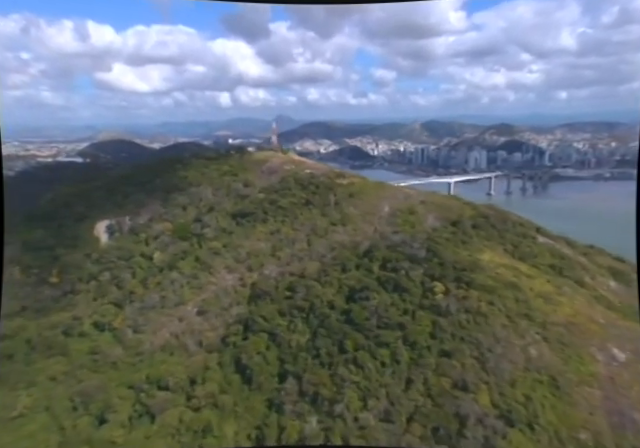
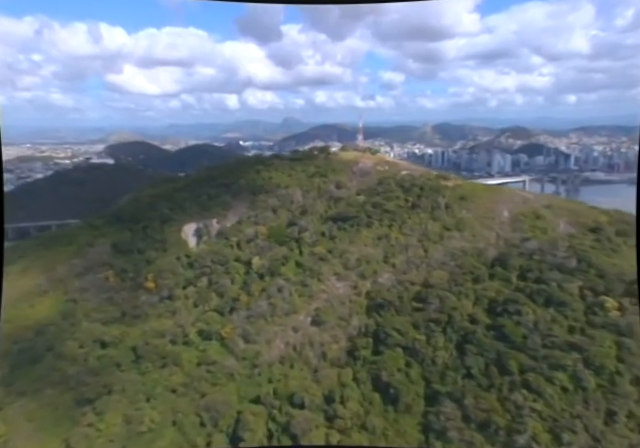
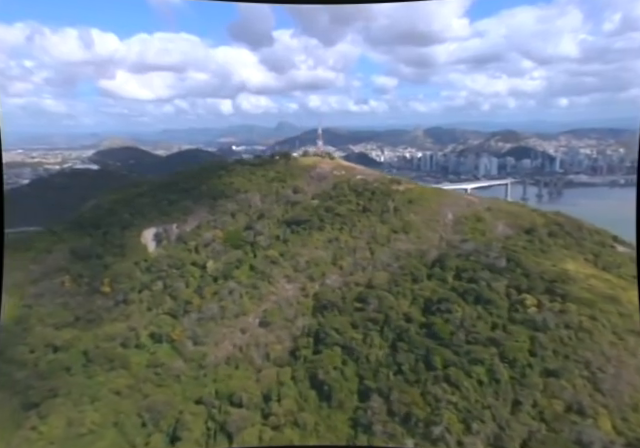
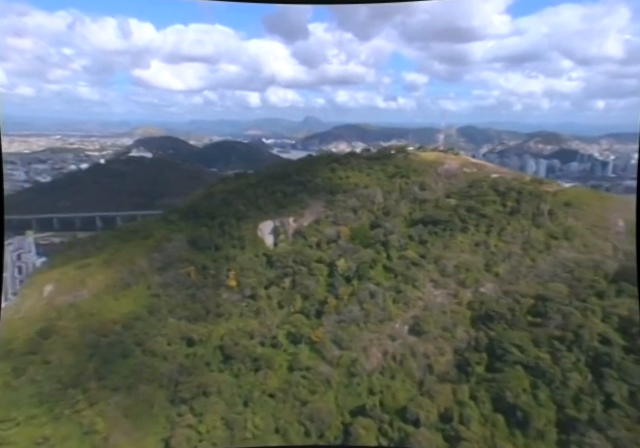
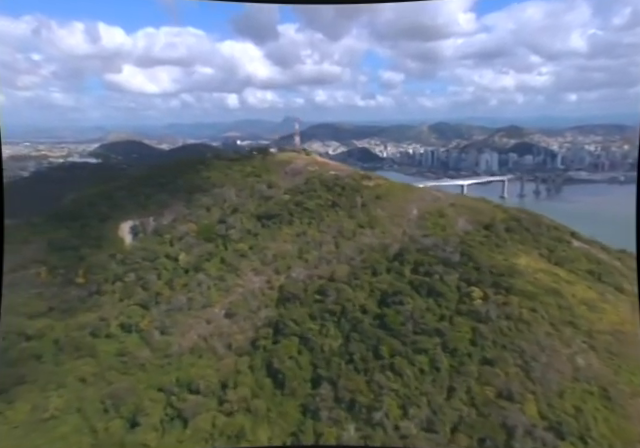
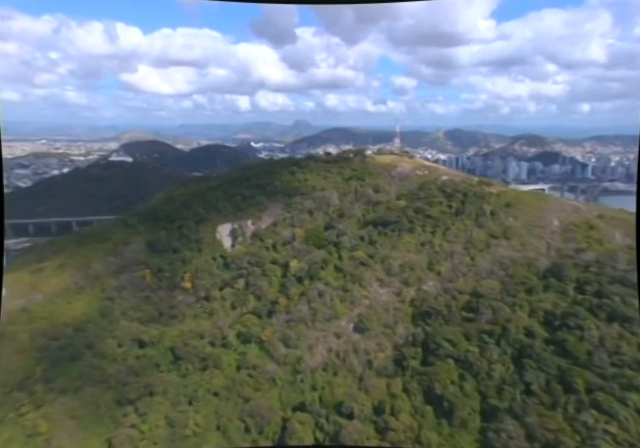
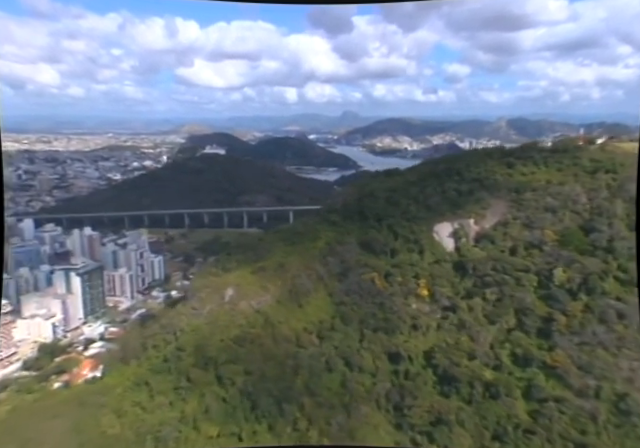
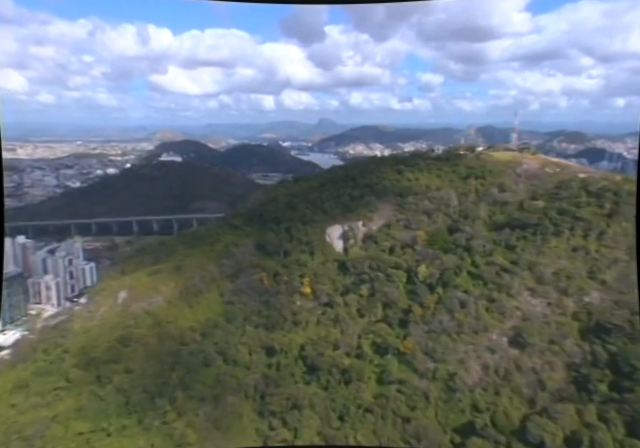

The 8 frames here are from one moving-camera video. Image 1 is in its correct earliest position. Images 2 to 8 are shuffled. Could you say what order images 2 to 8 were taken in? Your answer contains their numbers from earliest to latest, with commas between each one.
5, 3, 2, 6, 4, 8, 7
